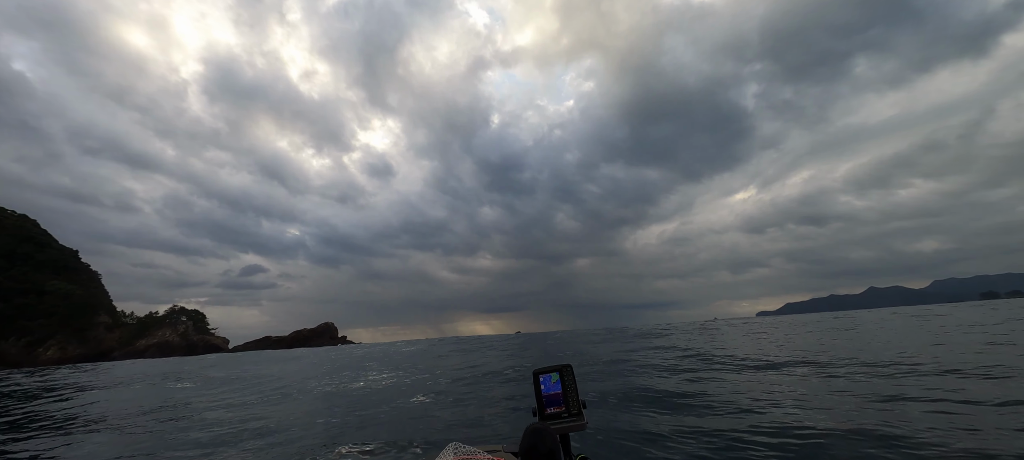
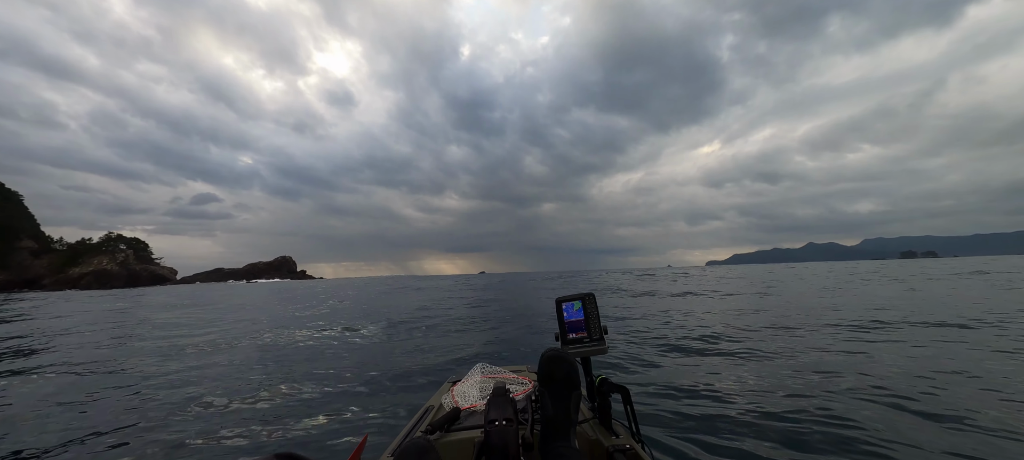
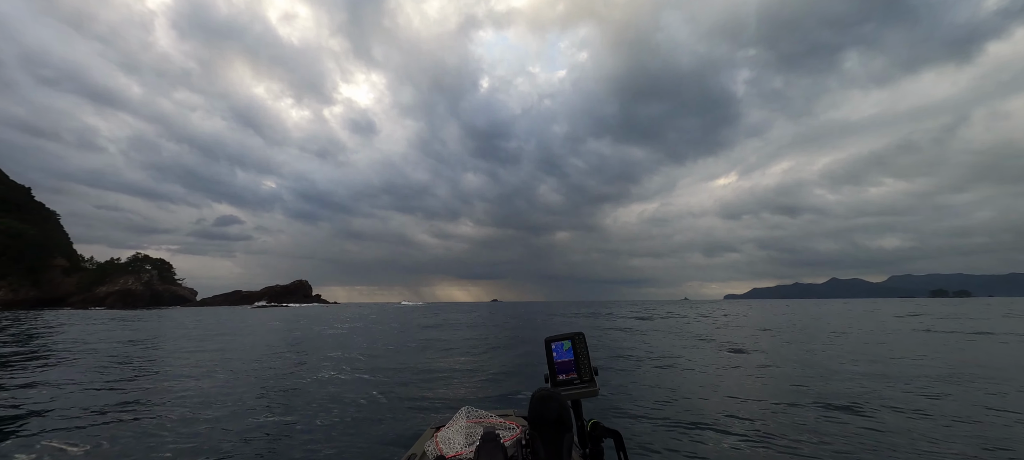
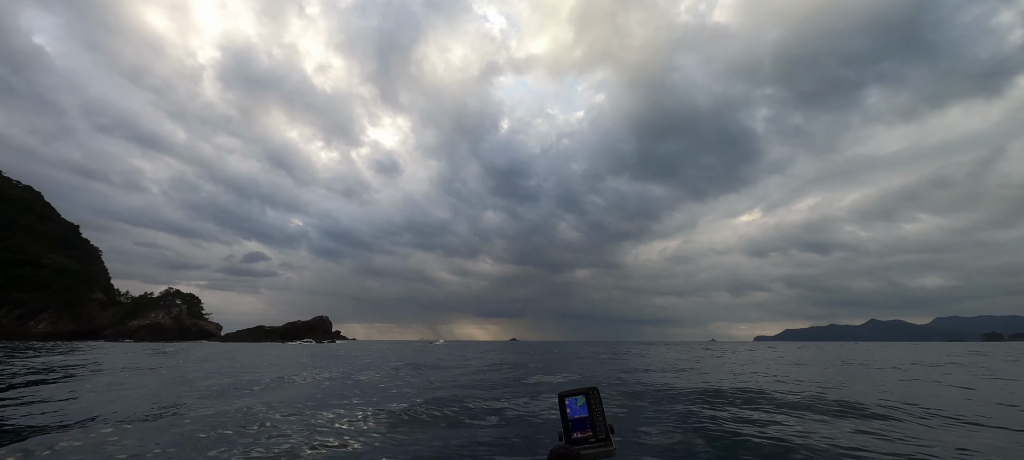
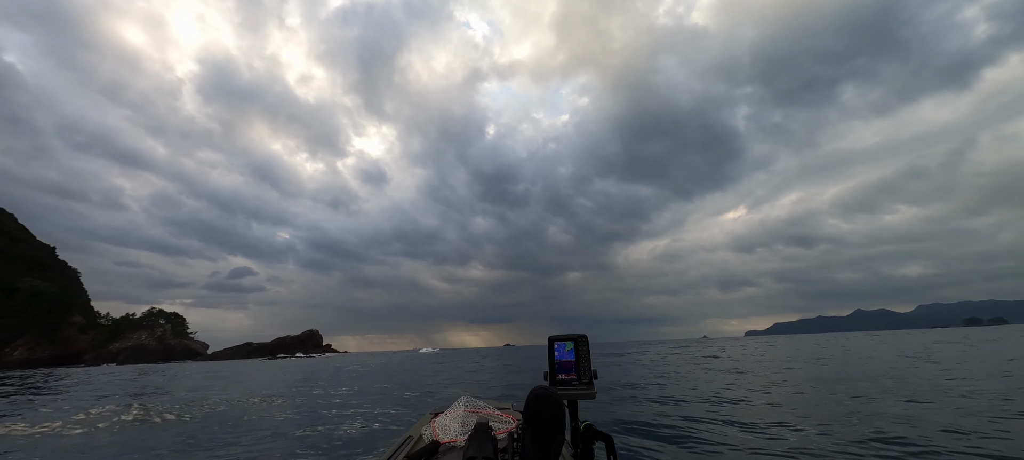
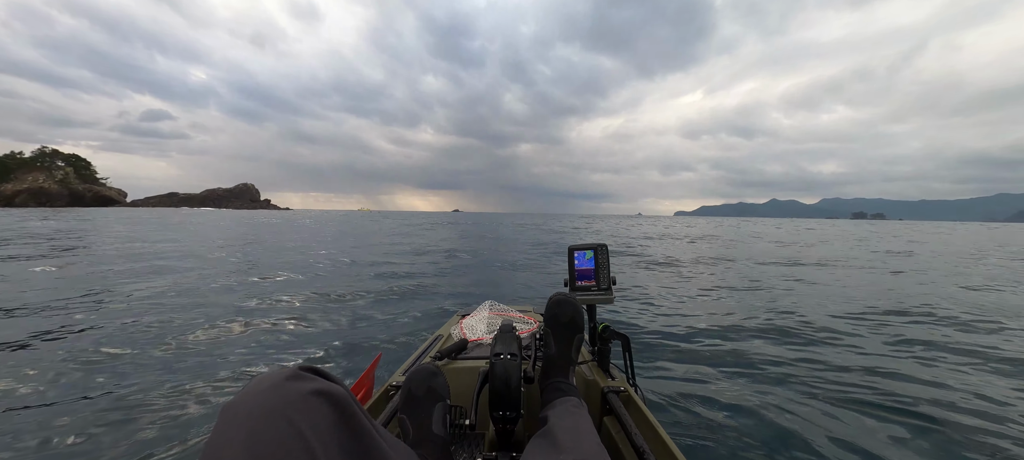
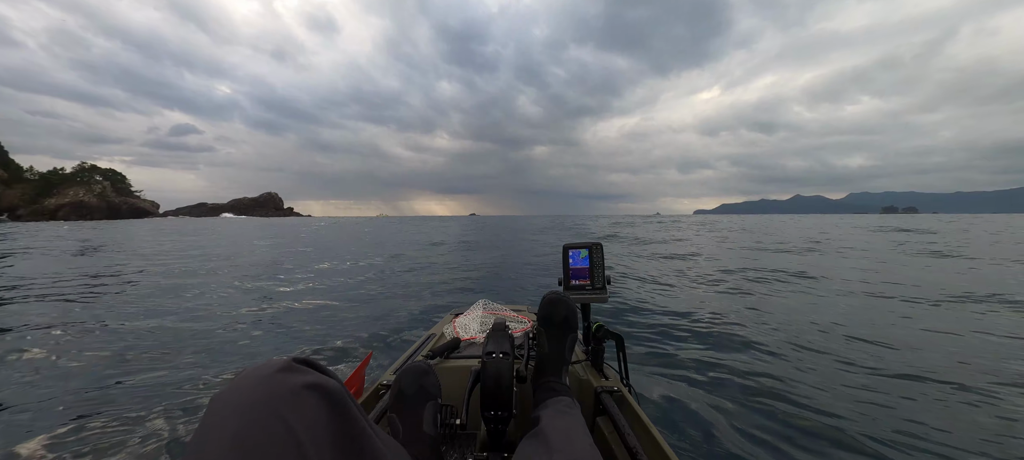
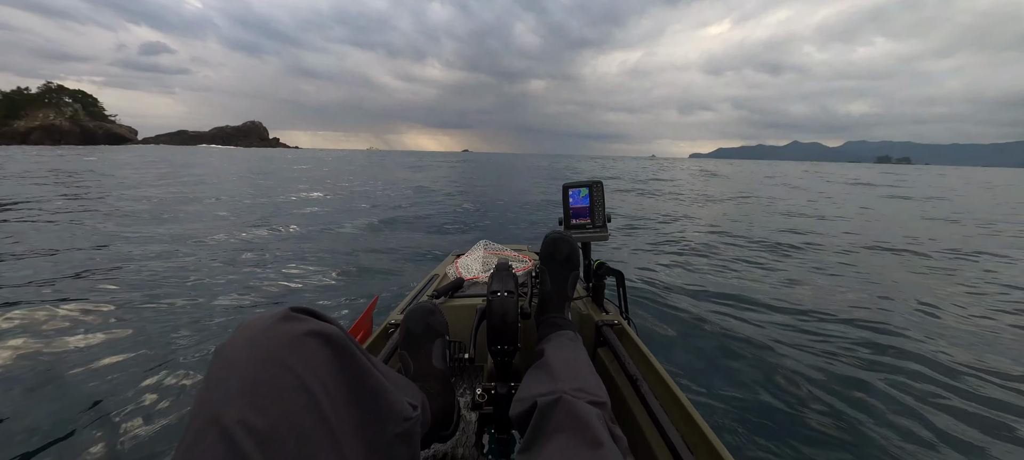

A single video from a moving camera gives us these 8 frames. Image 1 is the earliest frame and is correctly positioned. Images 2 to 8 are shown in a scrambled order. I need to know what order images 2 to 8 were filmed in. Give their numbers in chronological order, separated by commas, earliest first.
4, 5, 3, 2, 7, 8, 6
